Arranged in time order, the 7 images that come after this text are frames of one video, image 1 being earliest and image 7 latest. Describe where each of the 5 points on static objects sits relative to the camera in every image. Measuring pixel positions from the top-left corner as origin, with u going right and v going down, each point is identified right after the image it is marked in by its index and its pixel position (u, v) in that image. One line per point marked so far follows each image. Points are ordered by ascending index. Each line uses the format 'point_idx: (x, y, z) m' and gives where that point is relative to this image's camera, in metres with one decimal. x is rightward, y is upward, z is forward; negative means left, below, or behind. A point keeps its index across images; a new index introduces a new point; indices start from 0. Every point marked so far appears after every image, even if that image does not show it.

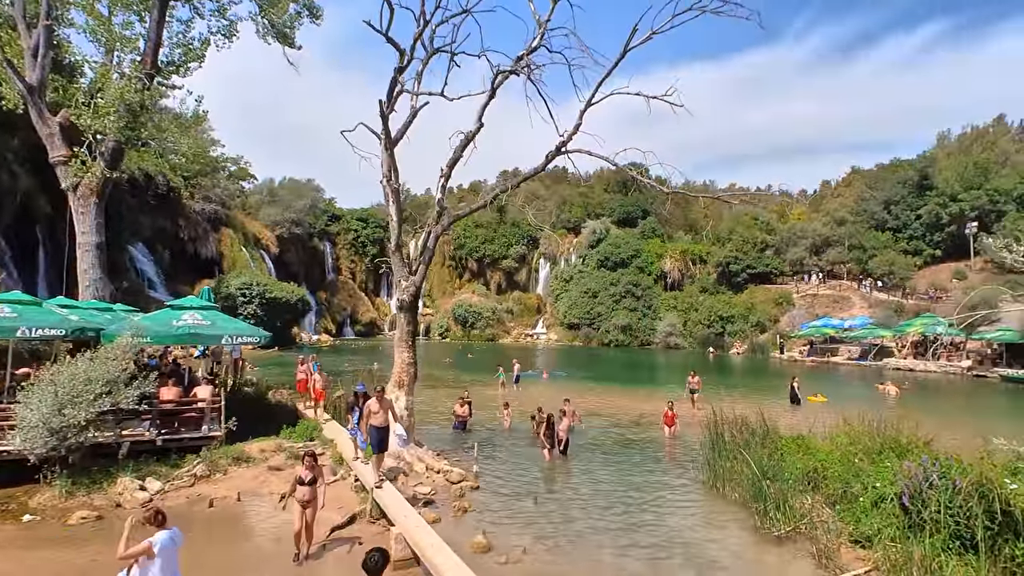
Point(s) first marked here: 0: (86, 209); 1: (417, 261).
0: (-13.0, +2.4, +16.8) m
1: (-1.9, +0.6, +11.5) m
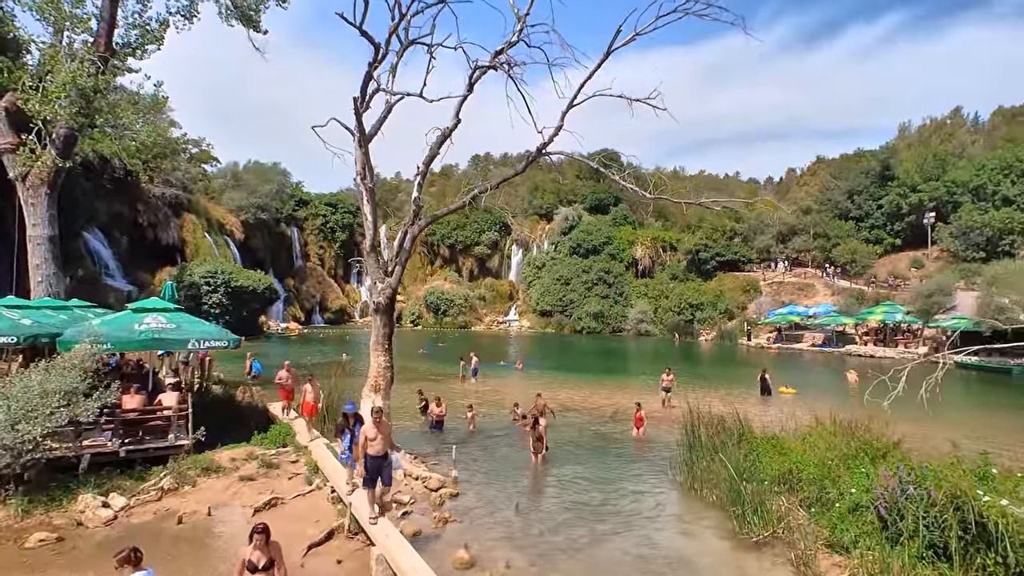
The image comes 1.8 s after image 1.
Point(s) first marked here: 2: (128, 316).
0: (-13.7, +2.6, +15.8) m
1: (-2.4, +0.5, +11.2) m
2: (-7.4, -0.5, +10.6) m
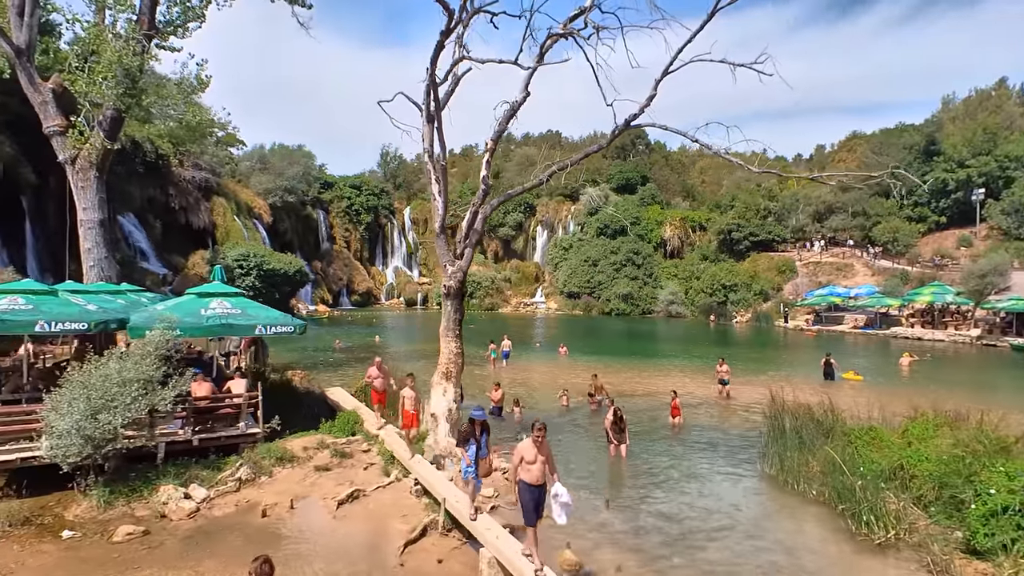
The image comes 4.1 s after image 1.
0: (-12.1, +3.0, +15.6) m
1: (-0.9, +0.9, +10.7) m
2: (-6.0, -0.2, +10.3) m
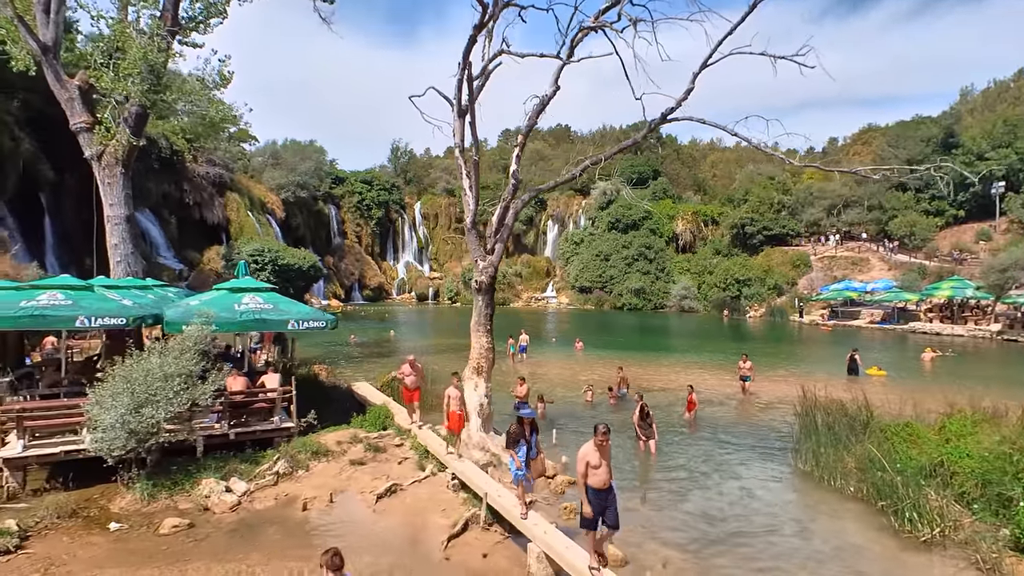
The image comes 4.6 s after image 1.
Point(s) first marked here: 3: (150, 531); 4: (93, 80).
0: (-11.5, +3.1, +15.8) m
1: (-0.3, +1.0, +10.7) m
2: (-5.4, -0.1, +10.3) m
3: (-4.7, -3.2, +7.2) m
4: (-12.3, +6.1, +16.0) m
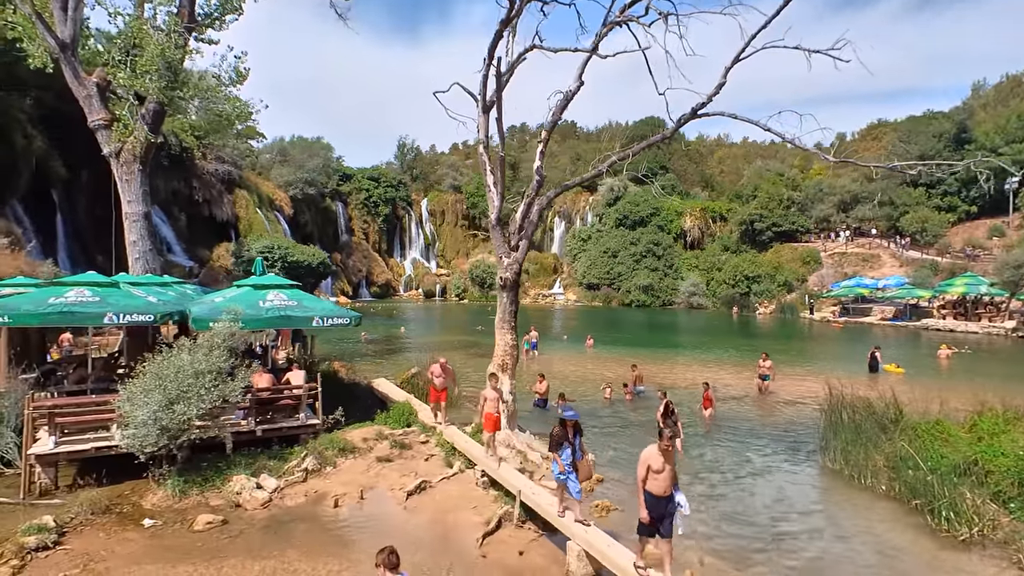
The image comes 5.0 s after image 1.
0: (-11.0, +3.2, +15.8) m
1: (+0.1, +1.0, +10.6) m
2: (-4.9, -0.1, +10.3) m
3: (-4.3, -3.1, +7.2) m
4: (-11.8, +6.2, +16.1) m
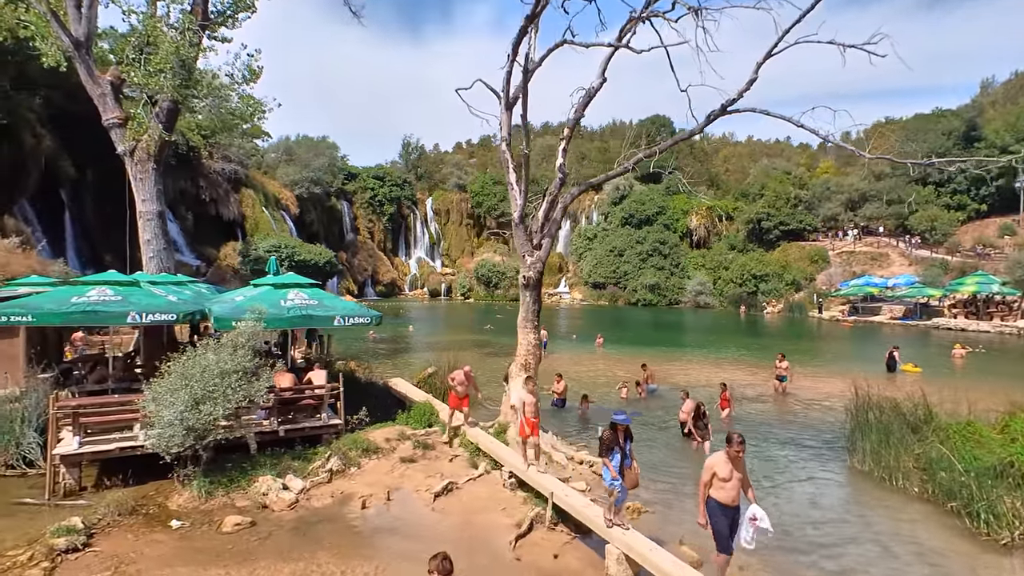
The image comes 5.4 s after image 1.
0: (-10.5, +3.3, +15.7) m
1: (+0.6, +1.0, +10.5) m
2: (-4.5, -0.1, +10.3) m
3: (-3.9, -3.1, +7.1) m
4: (-11.3, +6.2, +16.0) m
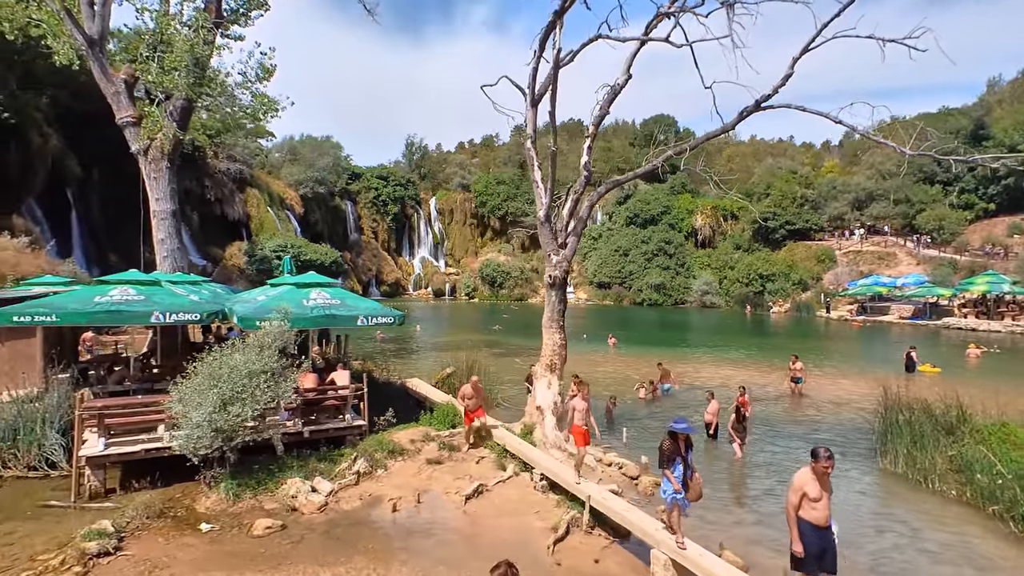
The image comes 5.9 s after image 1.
0: (-10.0, +3.3, +15.6) m
1: (+1.0, +1.1, +10.4) m
2: (-4.0, 0.0, +10.1) m
3: (-3.4, -3.1, +7.0) m
4: (-10.8, +6.2, +15.9) m
